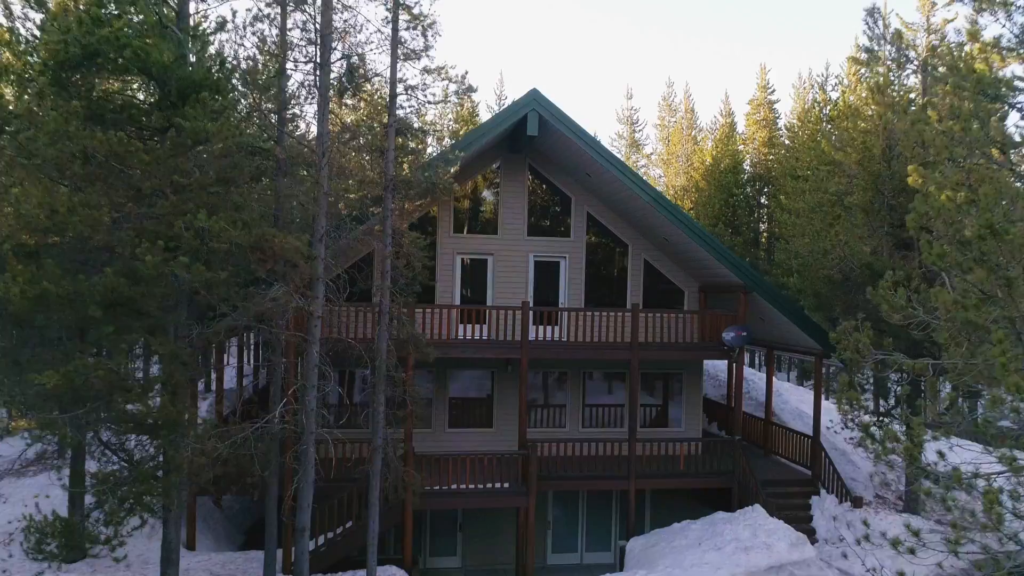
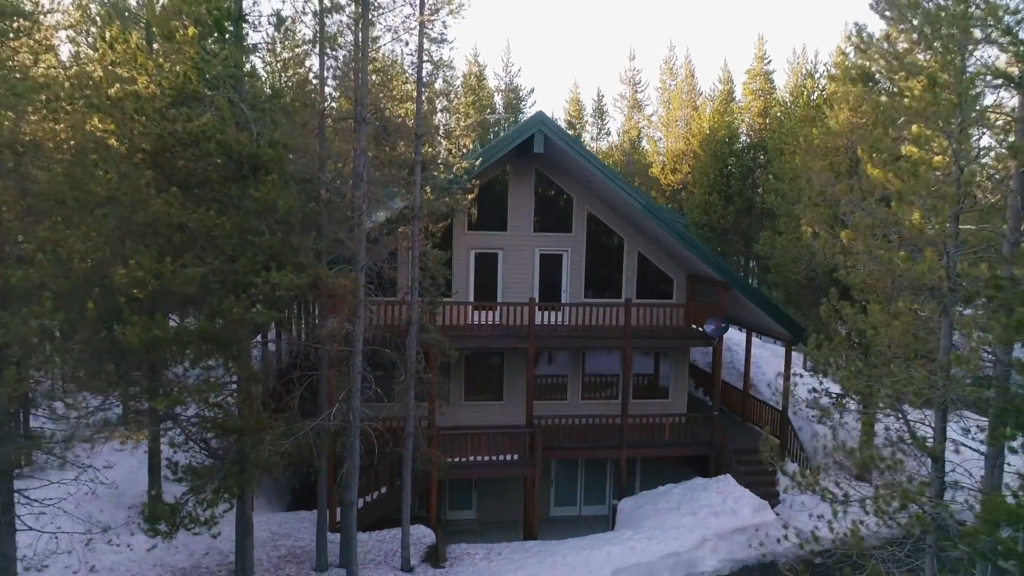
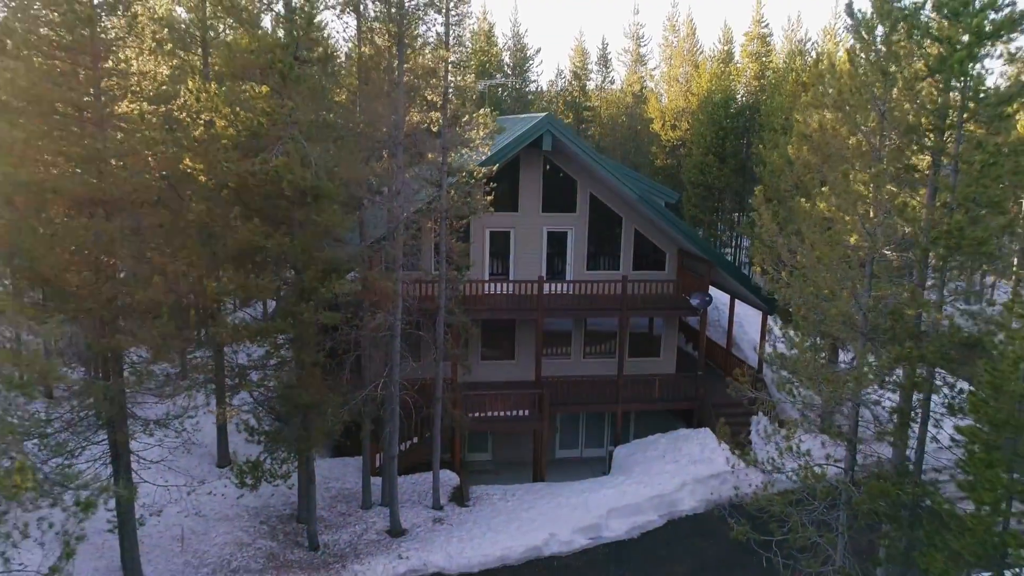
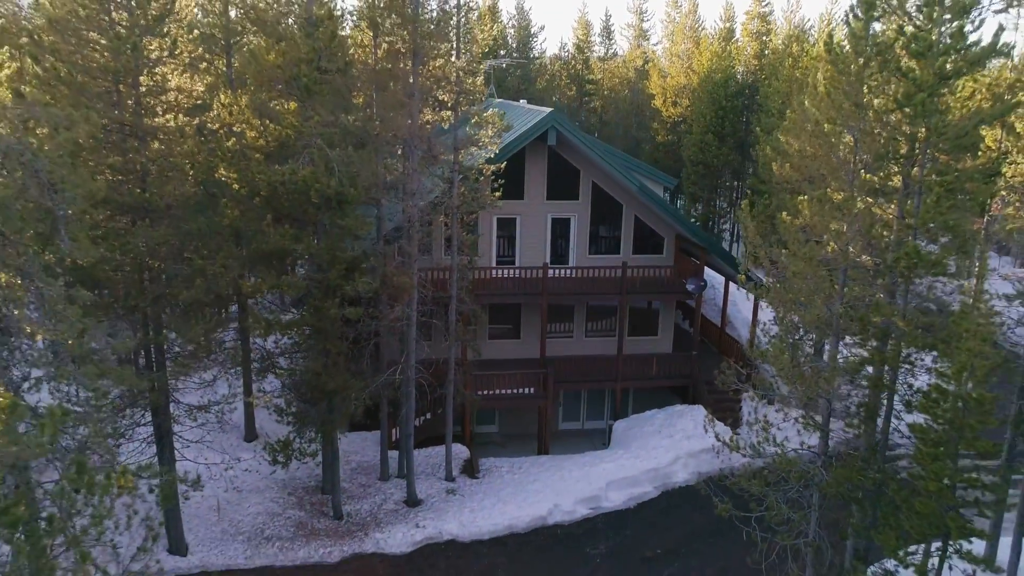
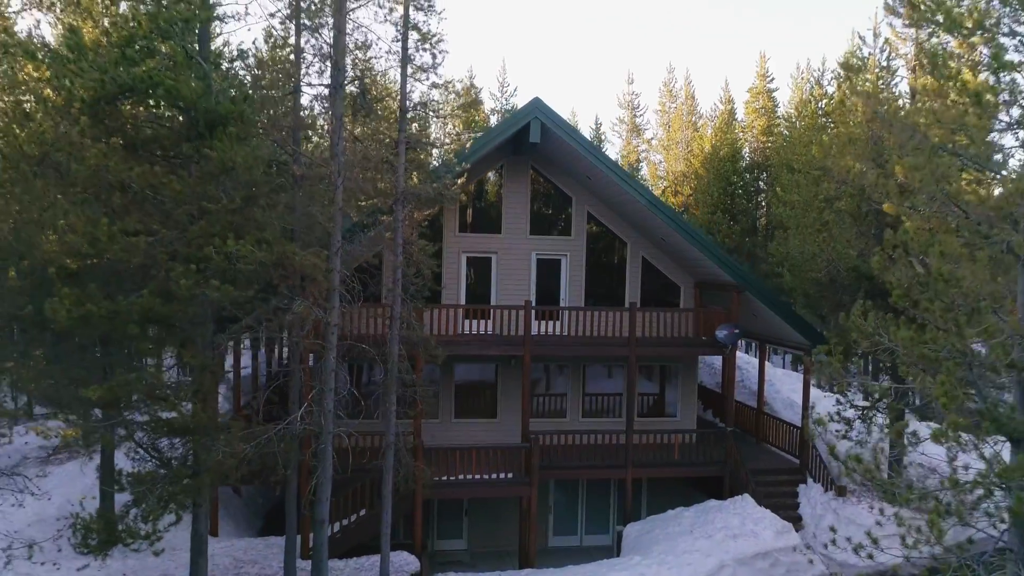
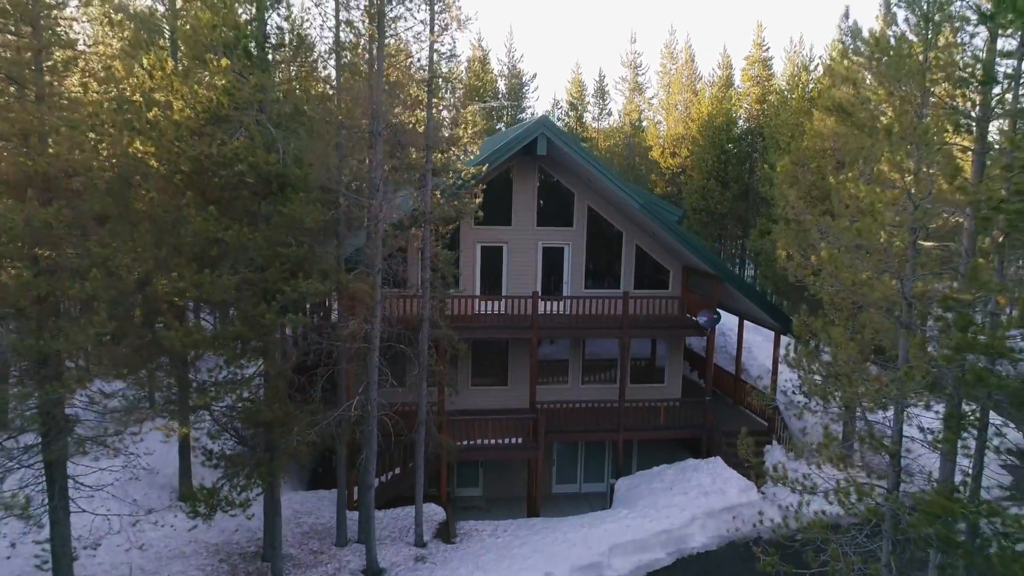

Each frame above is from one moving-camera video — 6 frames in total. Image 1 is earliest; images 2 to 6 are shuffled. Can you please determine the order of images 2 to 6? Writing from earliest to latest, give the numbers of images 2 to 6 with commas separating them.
5, 2, 6, 3, 4
